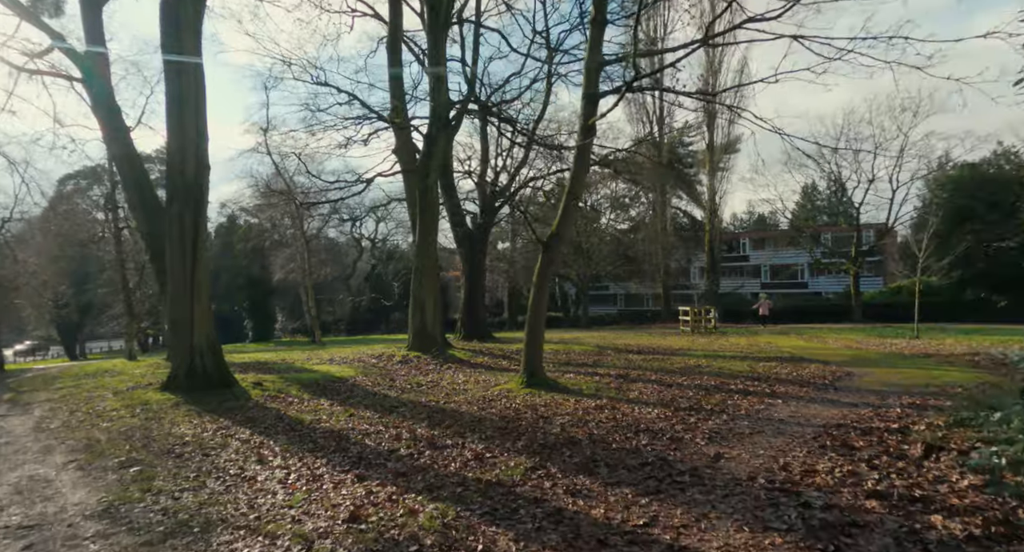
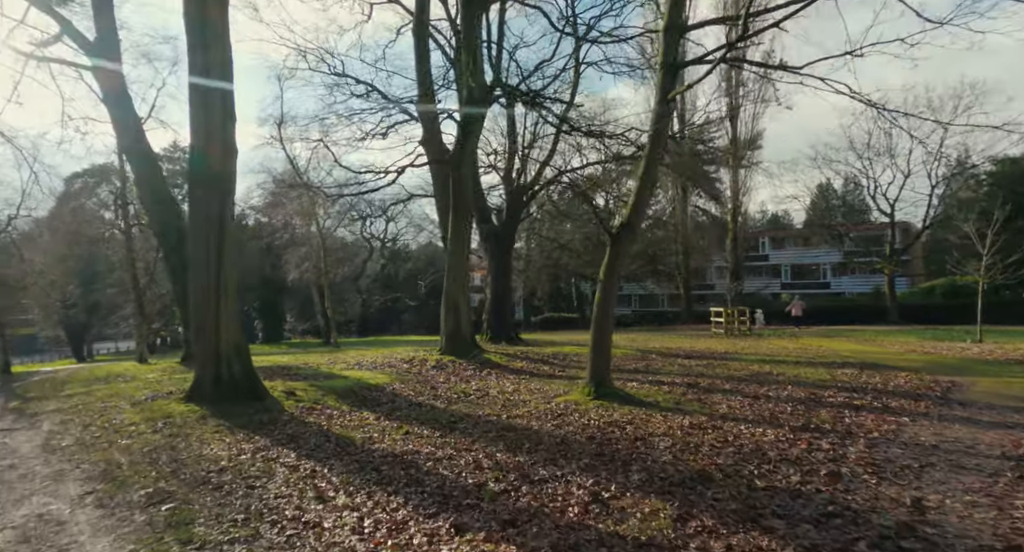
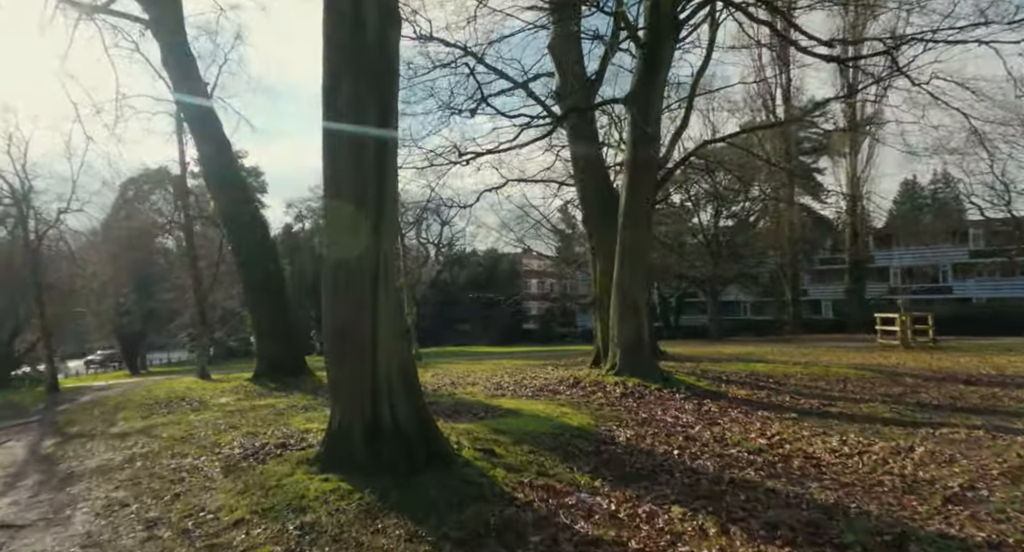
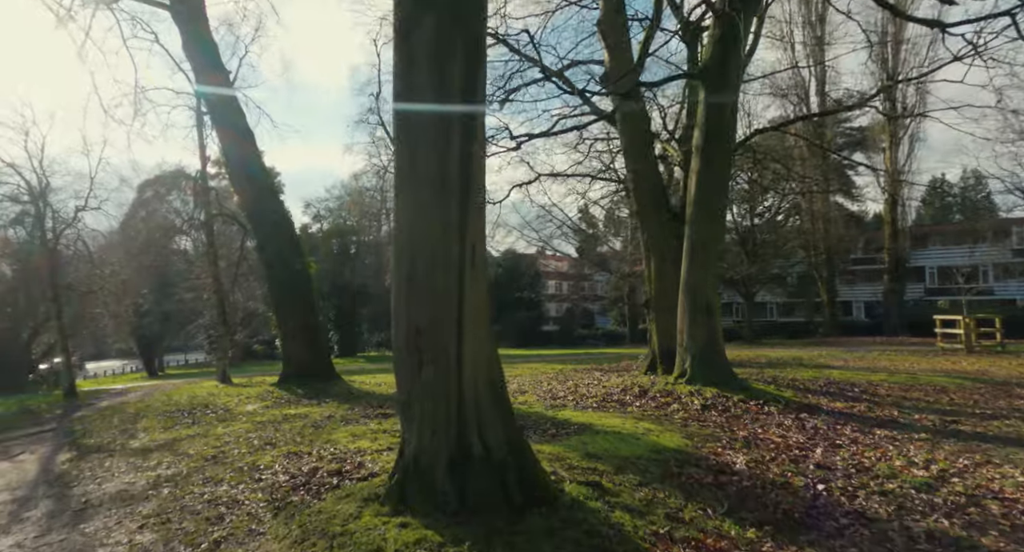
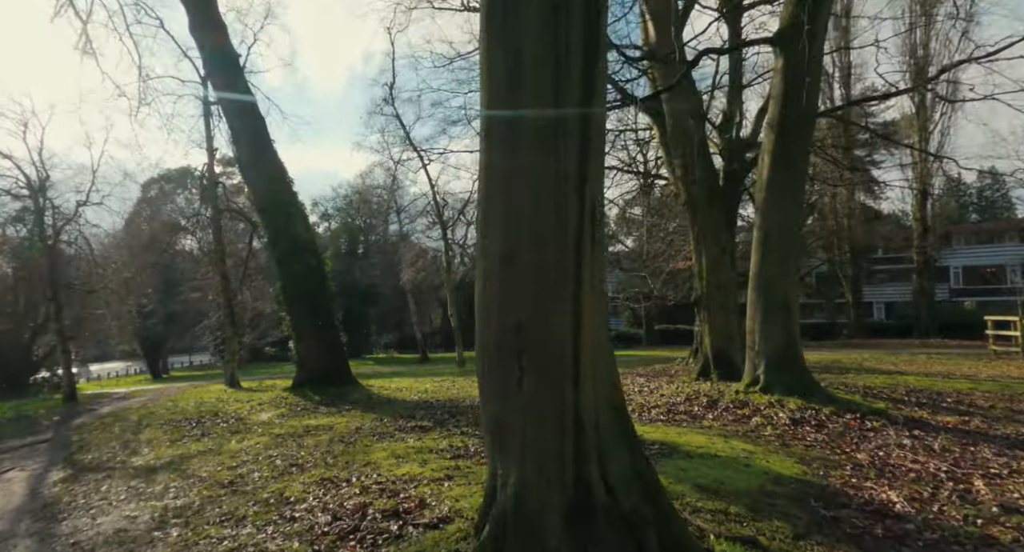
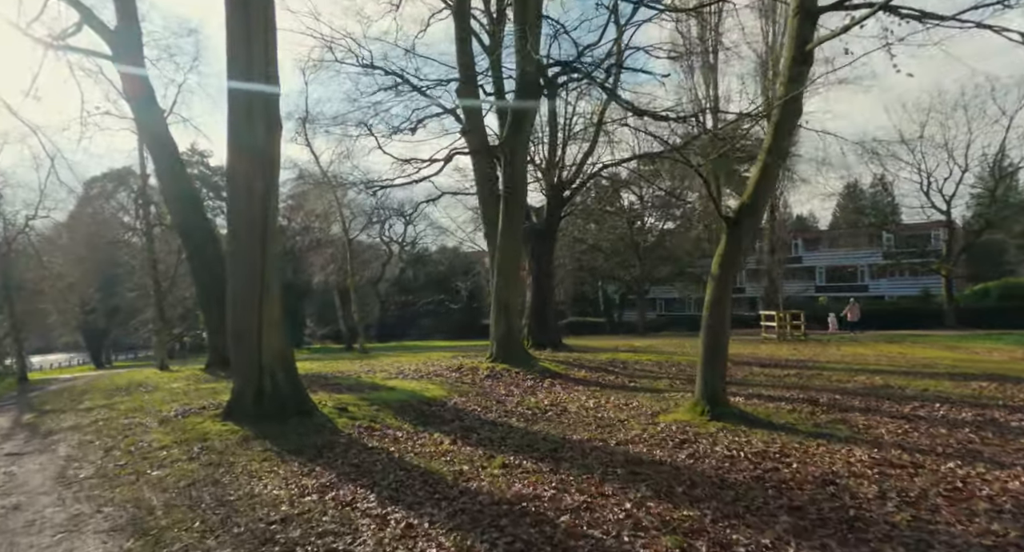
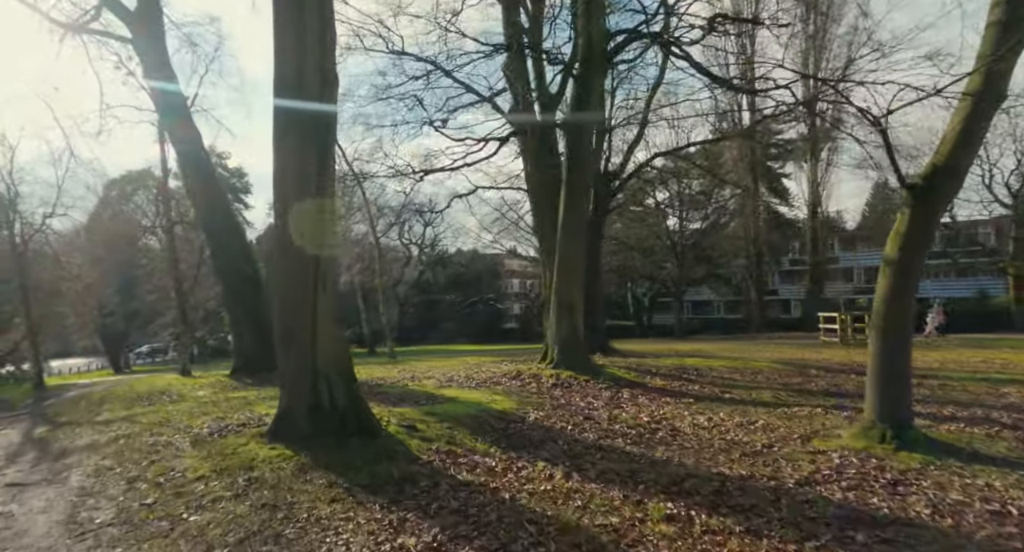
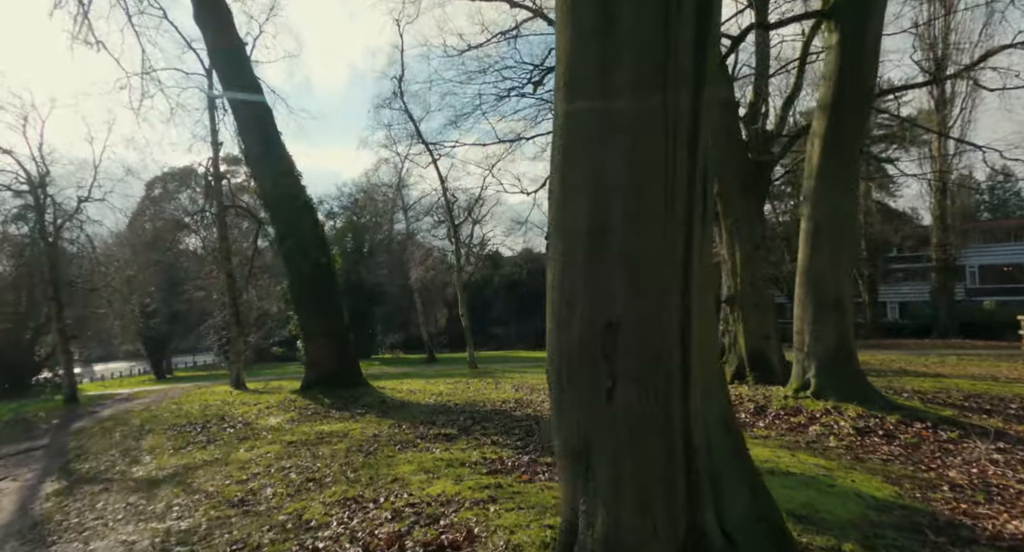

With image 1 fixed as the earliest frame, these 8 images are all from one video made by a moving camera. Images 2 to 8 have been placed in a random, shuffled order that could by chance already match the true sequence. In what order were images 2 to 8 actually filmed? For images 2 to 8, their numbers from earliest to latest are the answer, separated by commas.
2, 6, 7, 3, 4, 5, 8
